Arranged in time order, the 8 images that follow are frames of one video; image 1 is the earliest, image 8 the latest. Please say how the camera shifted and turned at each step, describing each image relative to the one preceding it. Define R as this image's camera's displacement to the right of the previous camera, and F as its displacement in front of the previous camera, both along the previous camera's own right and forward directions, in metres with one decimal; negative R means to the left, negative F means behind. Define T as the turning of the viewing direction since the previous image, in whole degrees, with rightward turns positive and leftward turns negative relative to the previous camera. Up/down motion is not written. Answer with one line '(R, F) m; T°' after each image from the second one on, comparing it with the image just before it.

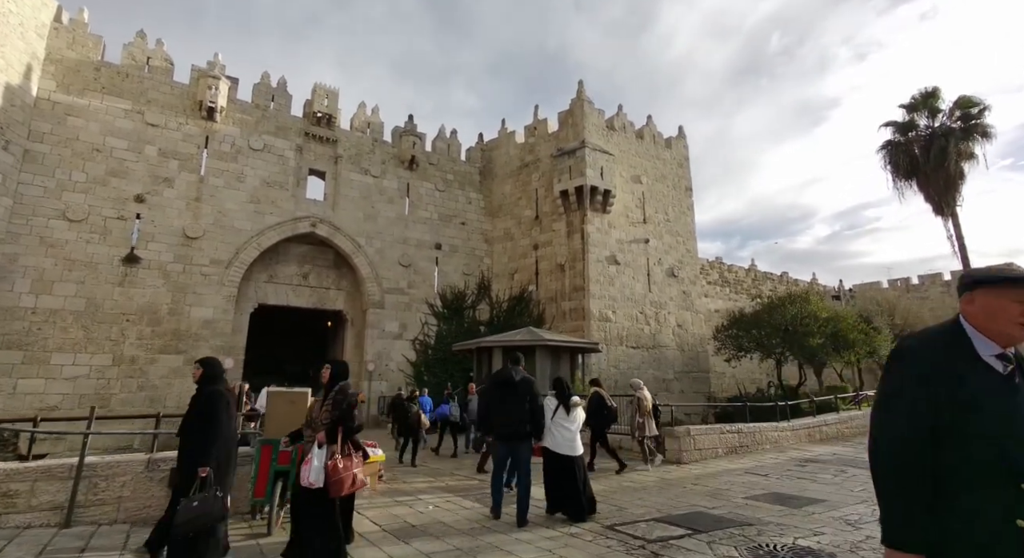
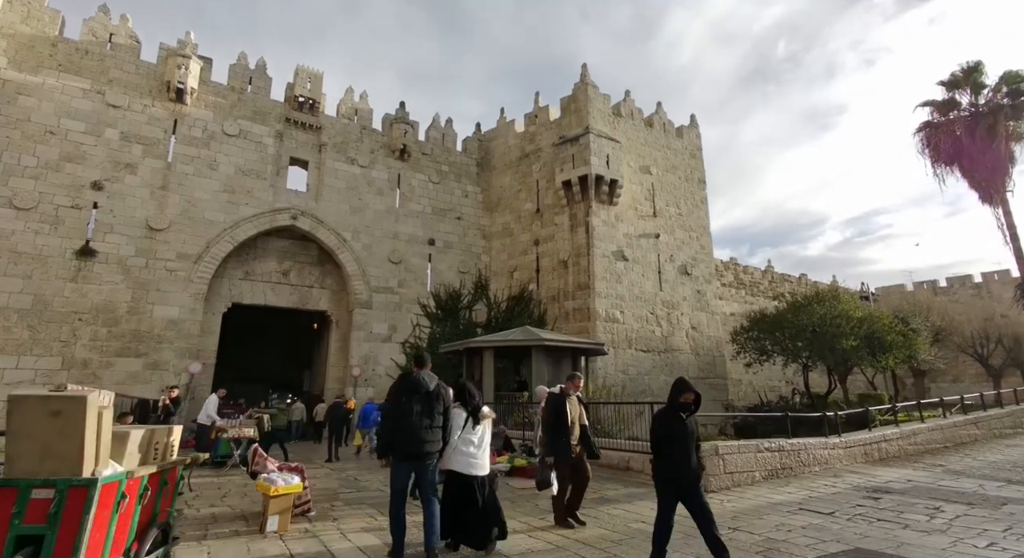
(+0.3, +1.3) m; -1°
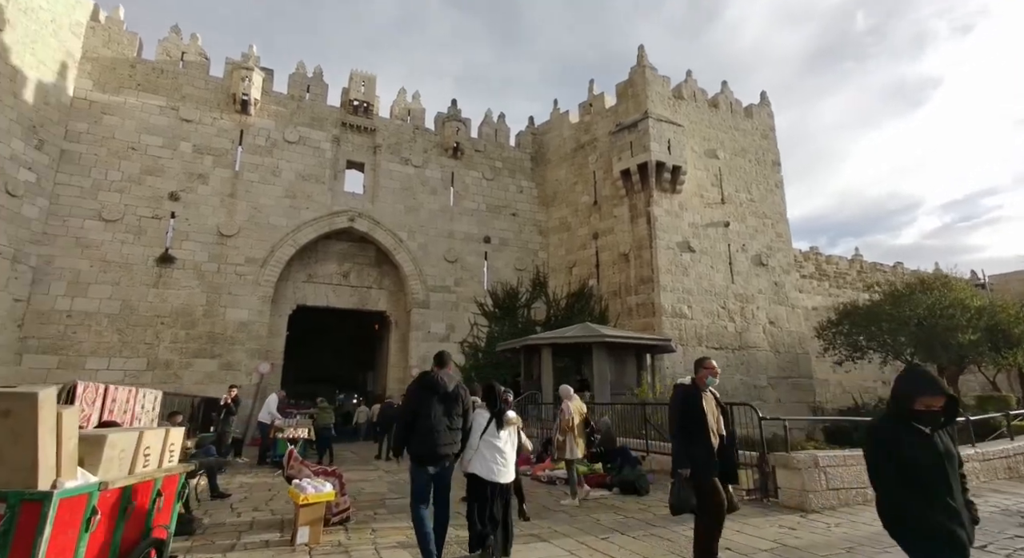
(+0.3, +0.5) m; -8°
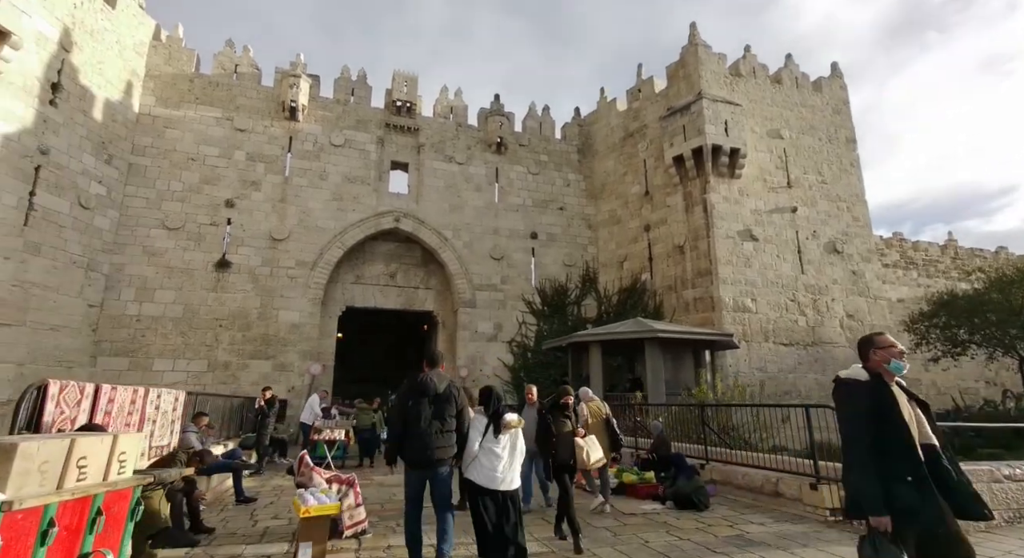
(+0.5, +0.5) m; -7°
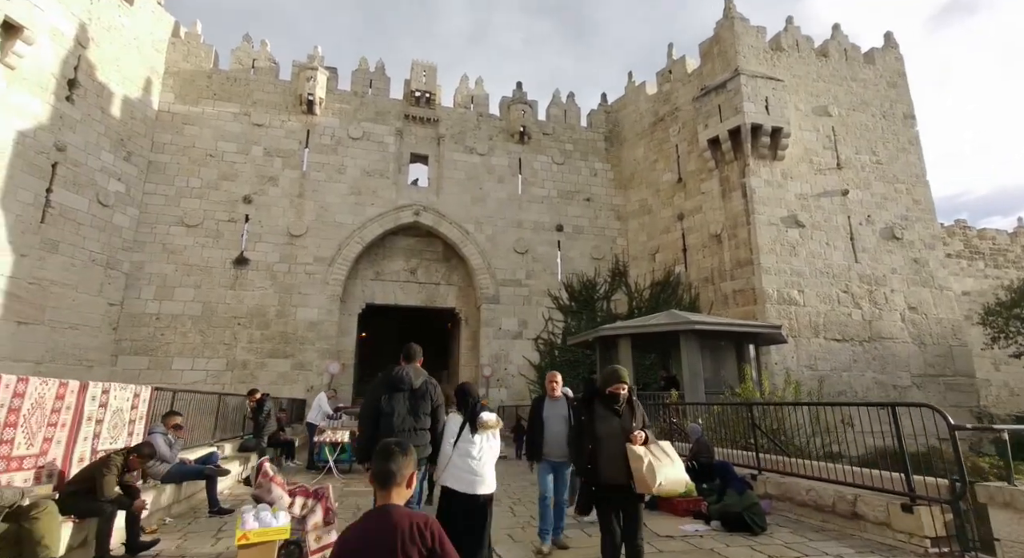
(+0.3, +0.7) m; -4°
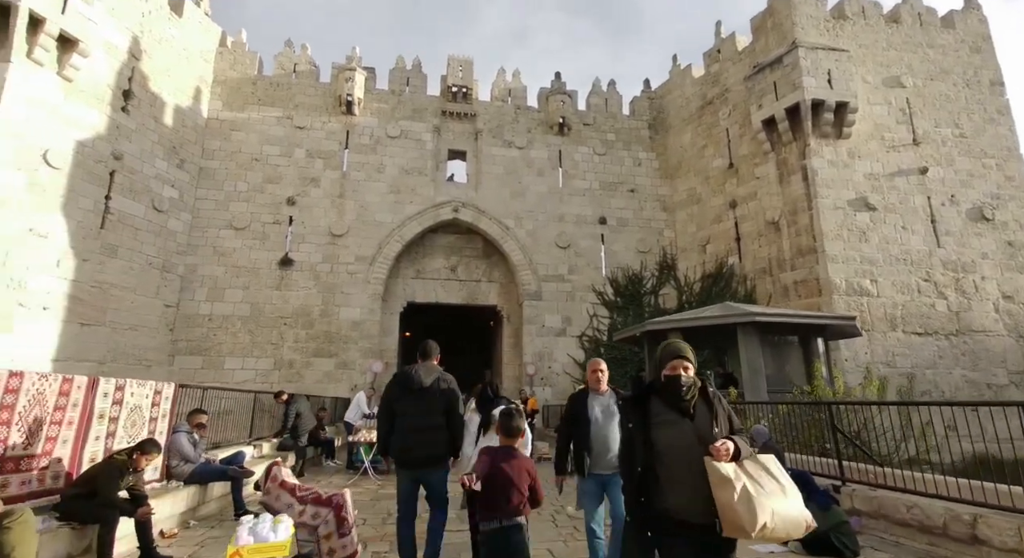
(+0.3, +0.4) m; -6°
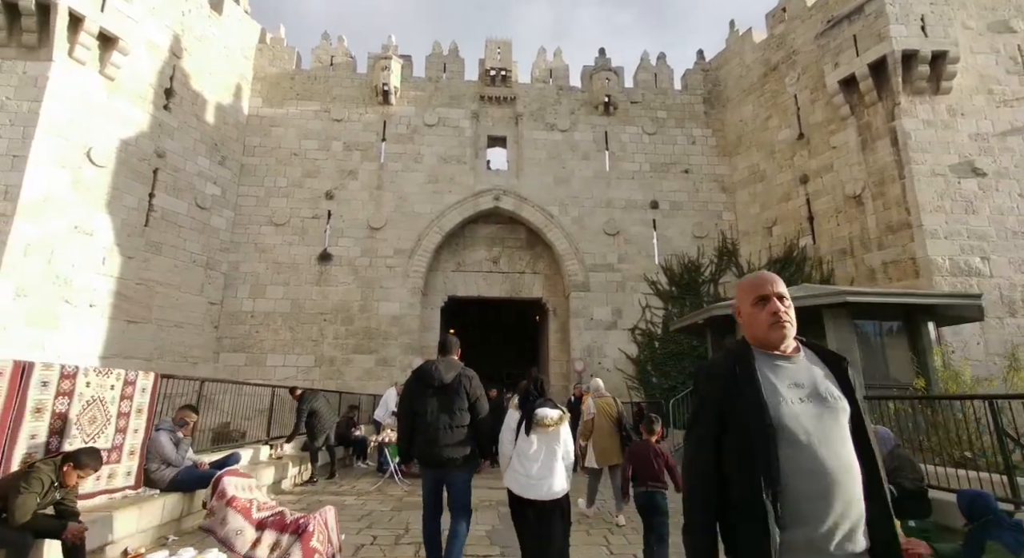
(+0.2, +0.7) m; -6°
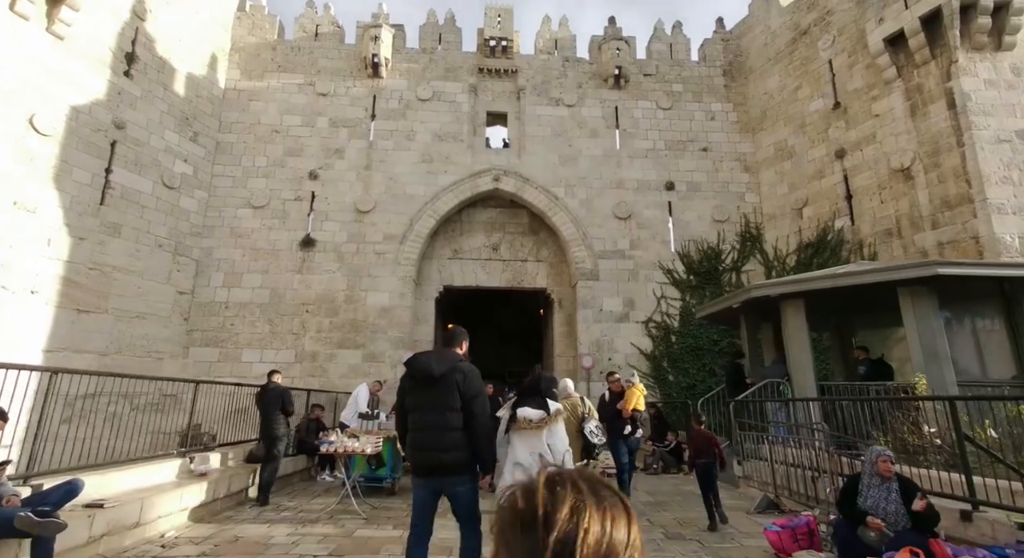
(-0.1, +1.1) m; 0°
